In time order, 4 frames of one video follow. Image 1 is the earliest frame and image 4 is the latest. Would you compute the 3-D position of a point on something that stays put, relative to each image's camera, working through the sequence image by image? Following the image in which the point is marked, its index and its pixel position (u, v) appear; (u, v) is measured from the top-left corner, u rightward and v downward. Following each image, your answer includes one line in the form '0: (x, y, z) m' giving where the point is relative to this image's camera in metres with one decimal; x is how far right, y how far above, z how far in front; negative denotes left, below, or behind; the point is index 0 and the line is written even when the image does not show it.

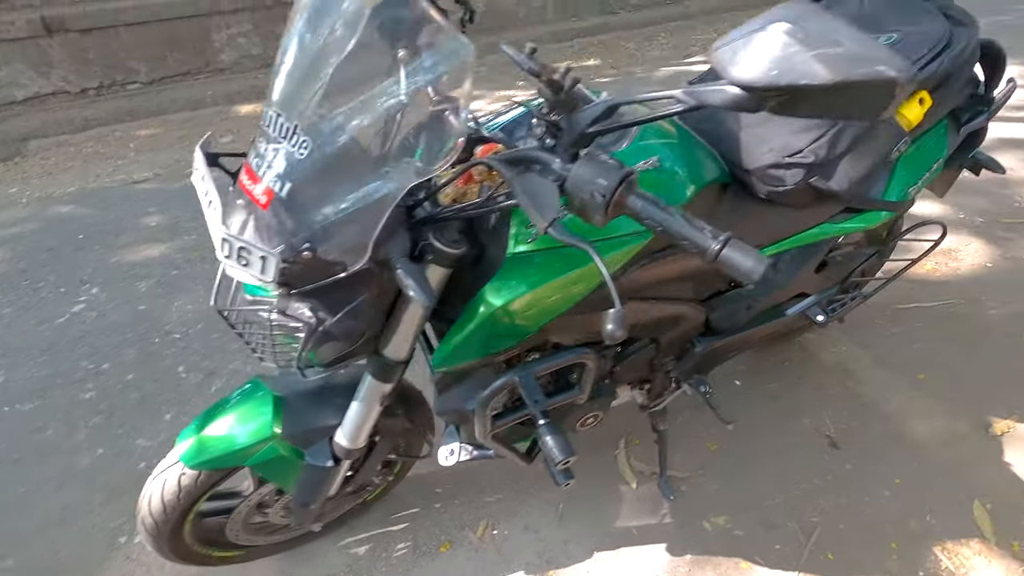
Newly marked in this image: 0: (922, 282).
0: (+2.4, 0.0, +3.1) m
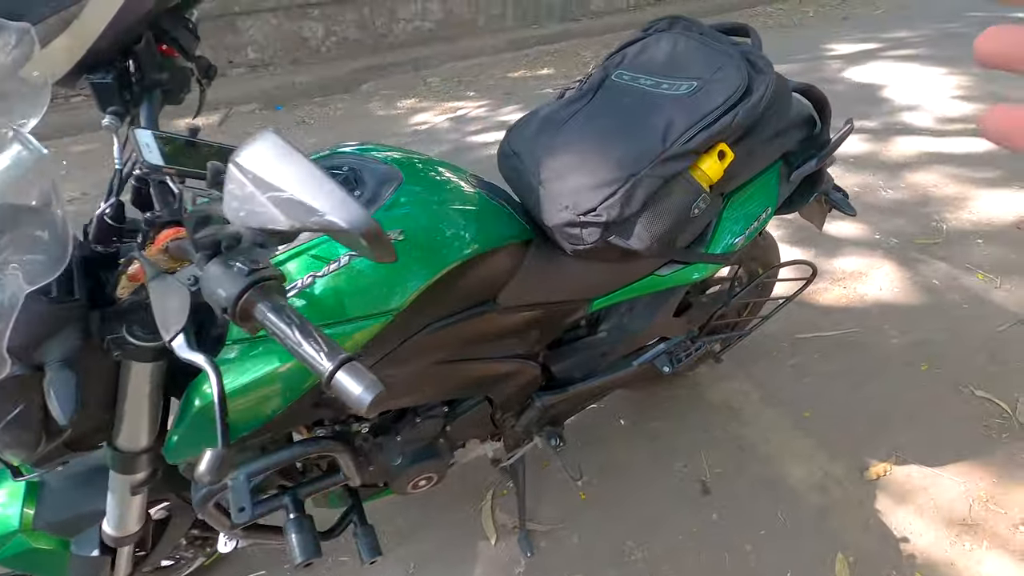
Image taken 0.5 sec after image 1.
0: (+1.8, -0.1, +3.0) m
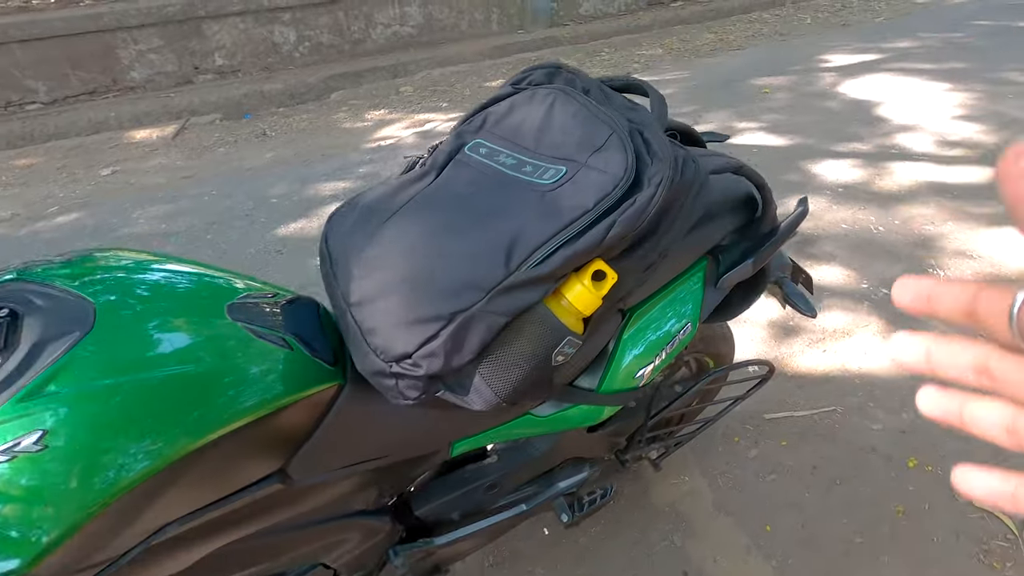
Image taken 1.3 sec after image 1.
0: (+1.4, -0.4, +2.6) m
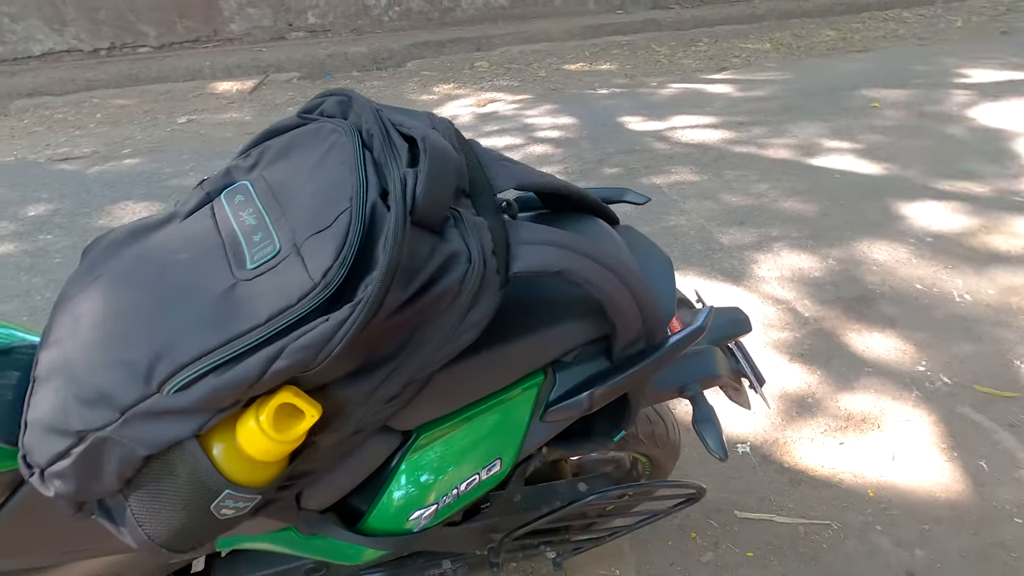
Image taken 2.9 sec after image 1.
0: (+1.1, -0.8, +2.1) m
